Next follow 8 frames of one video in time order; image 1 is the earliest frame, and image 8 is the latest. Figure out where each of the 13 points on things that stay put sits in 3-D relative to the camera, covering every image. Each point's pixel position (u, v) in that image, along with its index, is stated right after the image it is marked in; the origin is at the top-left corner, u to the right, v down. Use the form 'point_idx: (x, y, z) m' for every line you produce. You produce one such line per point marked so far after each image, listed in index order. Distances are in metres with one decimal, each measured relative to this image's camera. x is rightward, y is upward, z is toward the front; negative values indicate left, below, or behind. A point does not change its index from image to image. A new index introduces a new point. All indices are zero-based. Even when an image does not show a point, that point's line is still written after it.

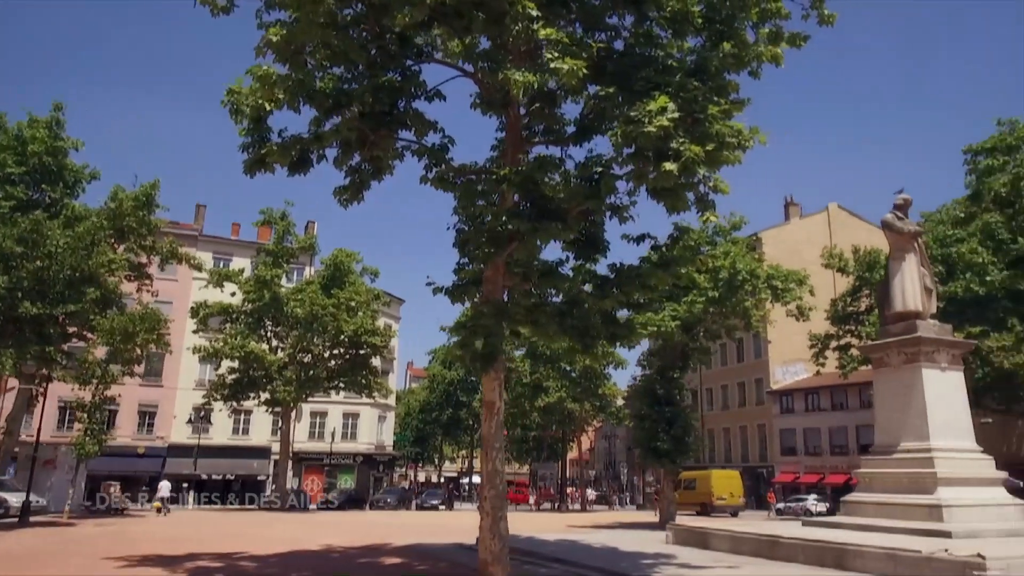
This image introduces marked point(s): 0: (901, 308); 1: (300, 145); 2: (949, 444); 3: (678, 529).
0: (+9.3, -0.5, +18.0) m
1: (-3.8, +2.6, +13.3) m
2: (+9.6, -3.4, +16.5) m
3: (+4.2, -6.2, +19.4) m
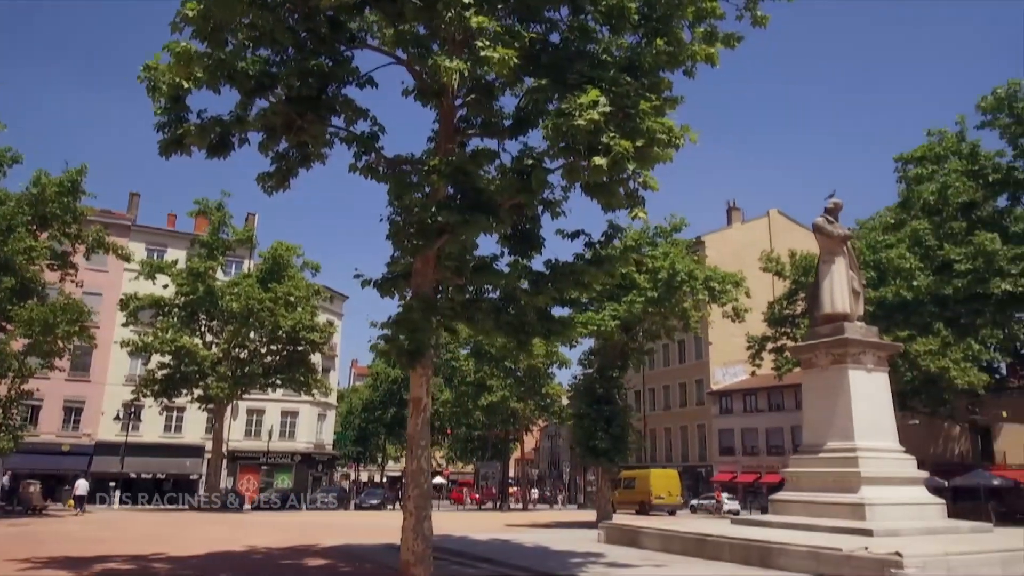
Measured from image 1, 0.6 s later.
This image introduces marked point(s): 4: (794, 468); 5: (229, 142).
0: (+7.7, -0.5, +18.3) m
1: (-5.0, +2.7, +12.7) m
2: (+8.1, -3.5, +16.8) m
3: (+2.5, -6.2, +19.3) m
4: (+6.7, -4.3, +17.8) m
5: (-5.0, +2.6, +13.0) m
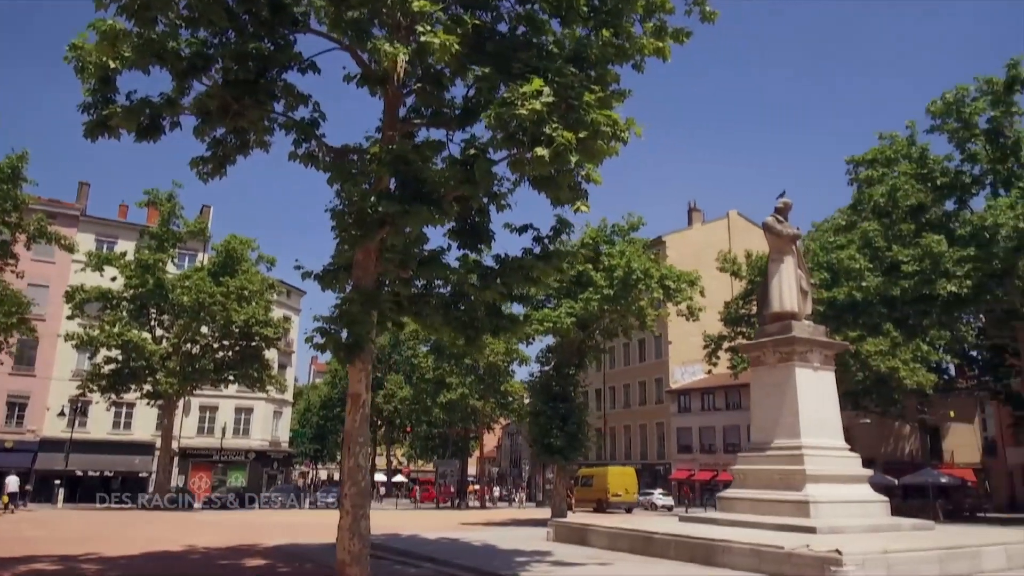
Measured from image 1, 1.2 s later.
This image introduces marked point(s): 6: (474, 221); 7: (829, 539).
0: (+6.5, -0.5, +18.3) m
1: (-5.9, +2.9, +12.2) m
2: (+6.9, -3.5, +16.9) m
3: (+1.1, -6.1, +19.2) m
4: (+5.5, -4.2, +17.9) m
5: (-5.9, +2.7, +12.5) m
6: (-0.8, +1.4, +15.7) m
7: (+6.0, -4.7, +14.1) m
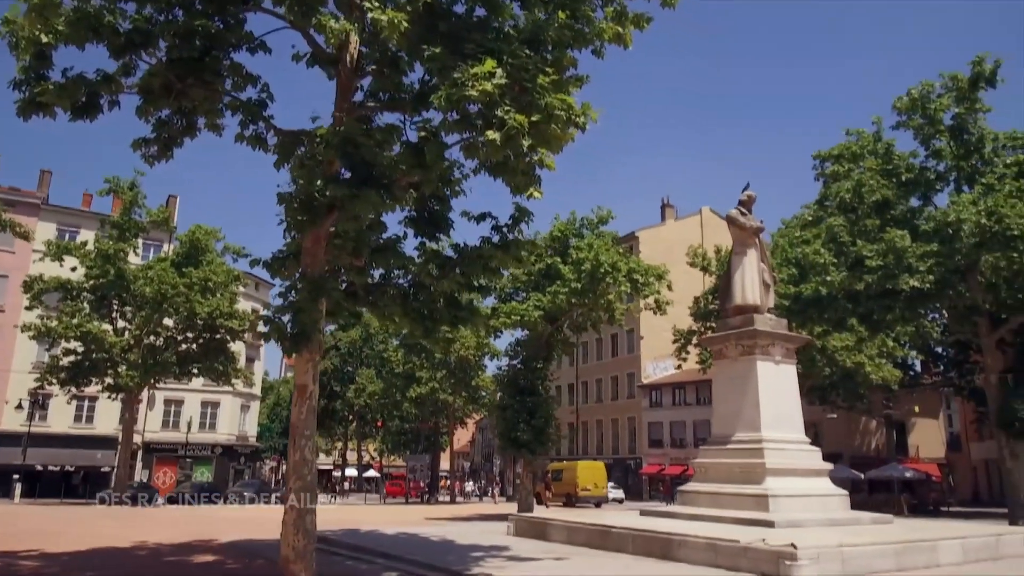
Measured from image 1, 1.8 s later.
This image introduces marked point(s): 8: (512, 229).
0: (+5.5, -0.3, +18.2) m
1: (-6.6, +3.1, +11.6) m
2: (+6.0, -3.3, +16.8) m
3: (+0.1, -5.9, +18.9) m
4: (+4.5, -4.1, +17.7) m
5: (-6.6, +3.0, +12.0) m
6: (-1.6, +1.6, +15.3) m
7: (+5.1, -4.6, +14.0) m
8: (0.0, +1.1, +14.1) m
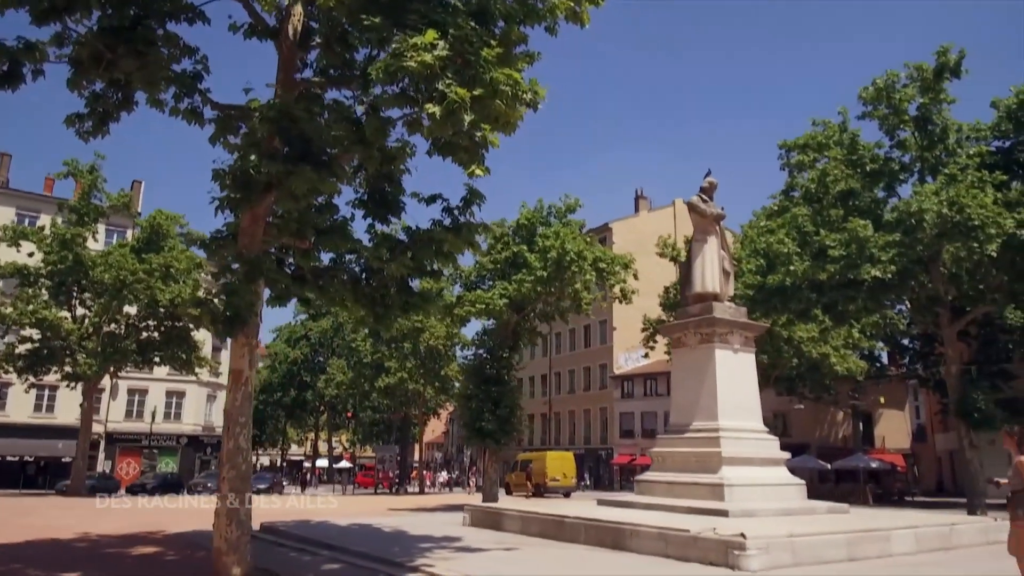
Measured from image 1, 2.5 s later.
0: (+4.5, 0.0, +18.0) m
1: (-7.4, +3.4, +11.0) m
2: (+5.0, -3.0, +16.6) m
3: (-1.0, -5.5, +18.6) m
4: (+3.5, -3.8, +17.5) m
5: (-7.4, +3.3, +11.3) m
6: (-2.5, +1.9, +14.8) m
7: (+4.2, -4.3, +13.8) m
8: (-0.9, +1.4, +13.7) m
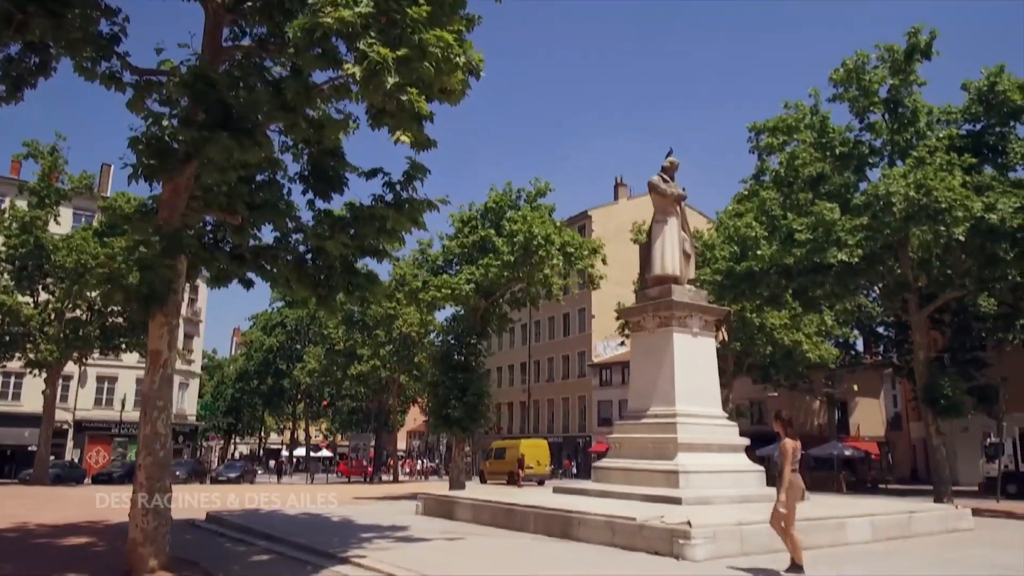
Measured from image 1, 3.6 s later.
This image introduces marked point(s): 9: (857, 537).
0: (+3.4, +0.4, +17.5) m
1: (-8.3, +3.8, +10.2) m
2: (+3.9, -2.6, +16.2) m
3: (-2.1, -5.1, +18.0) m
4: (+2.4, -3.3, +17.0) m
5: (-8.4, +3.6, +10.5) m
6: (-3.5, +2.3, +14.2) m
7: (+3.2, -4.0, +13.3) m
8: (-1.8, +1.8, +13.0) m
9: (+6.2, -4.4, +13.4) m
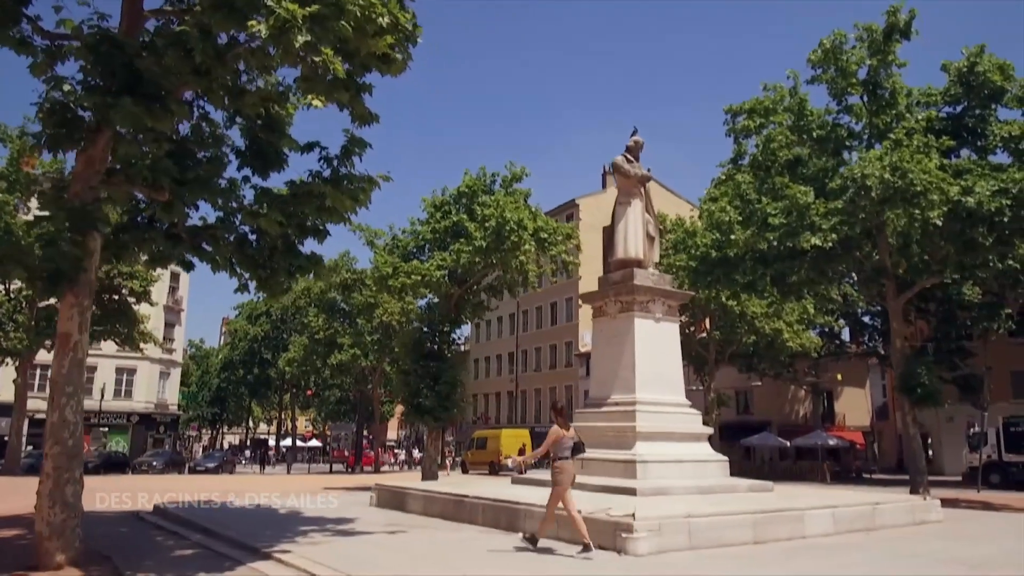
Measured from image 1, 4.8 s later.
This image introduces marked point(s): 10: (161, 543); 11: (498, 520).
0: (+2.5, +0.8, +16.9) m
1: (-9.2, +4.1, +9.5) m
2: (+3.0, -2.3, +15.6) m
3: (-3.0, -4.7, +17.4) m
4: (+1.4, -3.0, +16.5) m
5: (-9.3, +3.9, +9.8) m
6: (-4.5, +2.6, +13.5) m
7: (+2.2, -3.6, +12.8) m
8: (-2.8, +2.1, +12.3) m
9: (+5.2, -4.1, +12.9) m
10: (-5.7, -4.2, +12.3) m
11: (-0.2, -4.1, +13.2) m
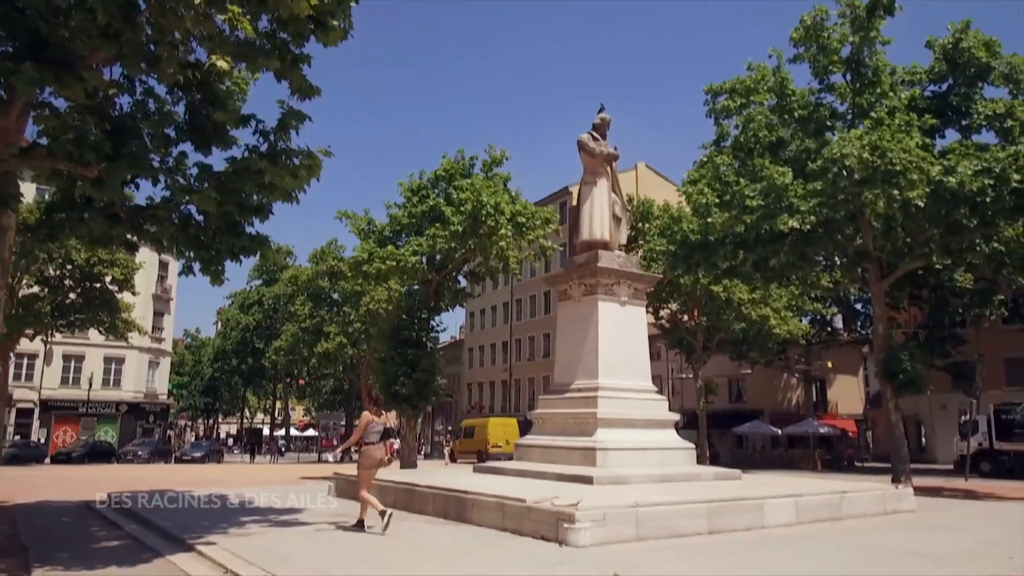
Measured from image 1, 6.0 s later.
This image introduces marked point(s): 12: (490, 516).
0: (+1.6, +1.1, +16.3) m
1: (-10.1, +4.3, +8.9) m
2: (+2.1, -1.9, +15.1) m
3: (-3.9, -4.3, +17.0) m
4: (+0.6, -2.6, +15.9) m
5: (-10.1, +4.2, +9.2) m
6: (-5.3, +3.0, +12.9) m
7: (+1.4, -3.3, +12.3) m
8: (-3.6, +2.4, +11.8) m
9: (+4.4, -3.8, +12.3) m
10: (-6.6, -3.9, +11.8) m
11: (-1.1, -3.8, +12.7) m
12: (-0.3, -3.5, +11.5) m
